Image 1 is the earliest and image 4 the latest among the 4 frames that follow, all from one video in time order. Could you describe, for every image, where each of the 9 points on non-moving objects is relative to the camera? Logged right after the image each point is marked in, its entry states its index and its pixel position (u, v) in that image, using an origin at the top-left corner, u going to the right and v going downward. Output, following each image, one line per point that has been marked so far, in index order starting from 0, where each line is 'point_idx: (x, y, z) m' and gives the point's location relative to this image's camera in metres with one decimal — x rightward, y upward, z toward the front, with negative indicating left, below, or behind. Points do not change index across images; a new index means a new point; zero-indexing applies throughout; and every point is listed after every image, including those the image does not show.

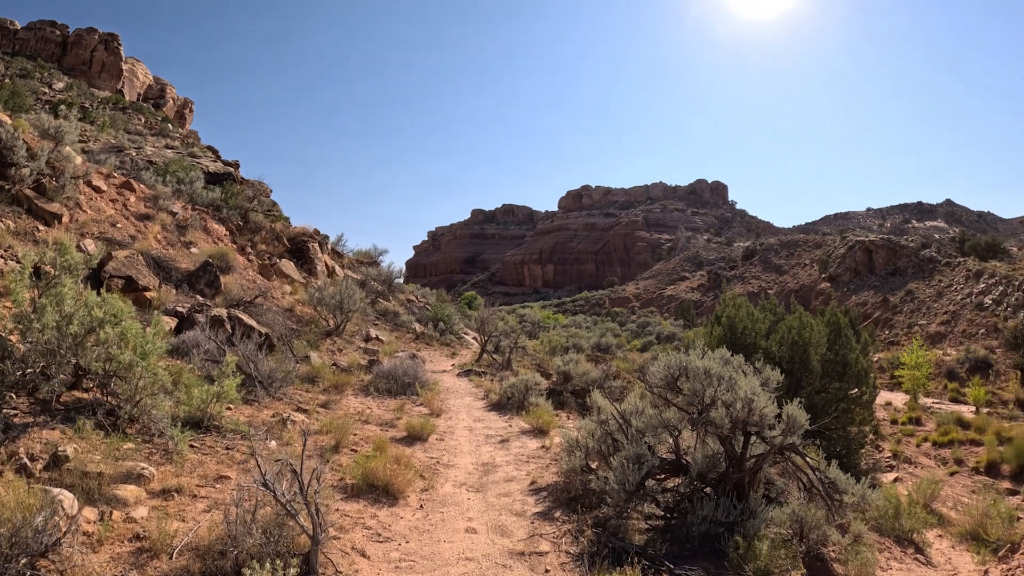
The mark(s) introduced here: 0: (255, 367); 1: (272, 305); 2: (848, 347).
0: (-3.8, -1.2, +7.3) m
1: (-6.0, -0.4, +12.2) m
2: (+7.9, -1.4, +11.7) m
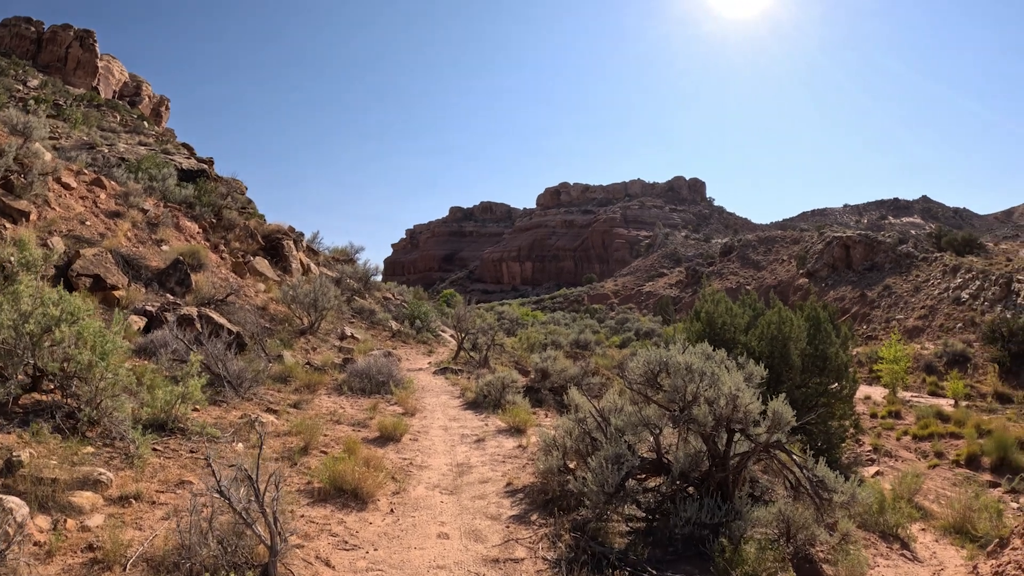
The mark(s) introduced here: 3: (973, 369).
0: (-4.1, -1.1, +7.0) m
1: (-6.5, -0.4, +11.9) m
2: (+7.5, -1.3, +11.7) m
3: (+18.6, -3.3, +19.8) m
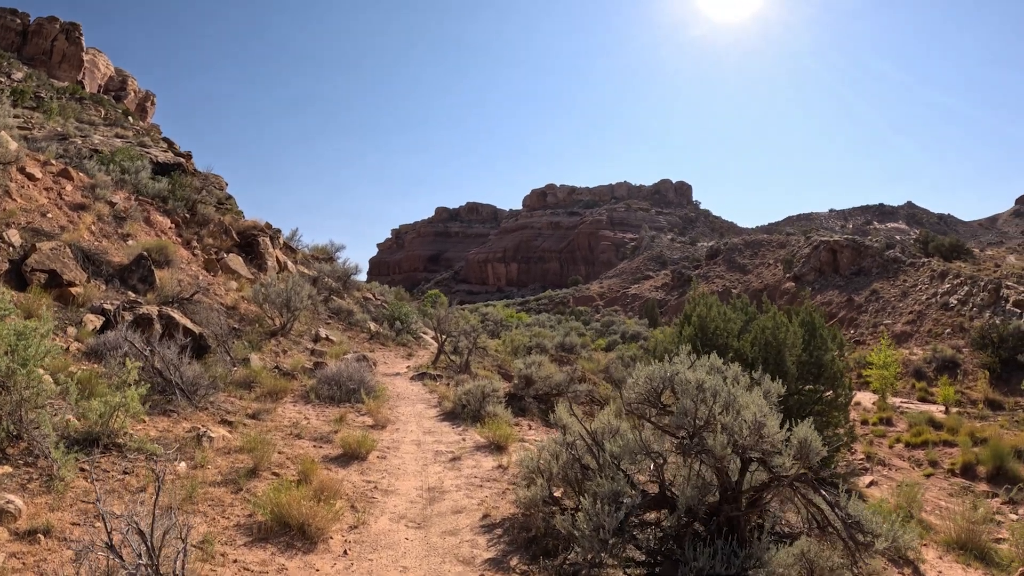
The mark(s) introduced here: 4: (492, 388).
0: (-4.3, -1.1, +6.3) m
1: (-6.8, -0.3, +11.1) m
2: (+7.2, -1.4, +11.2) m
3: (+18.1, -3.5, +19.5) m
4: (-0.3, -1.5, +7.6) m
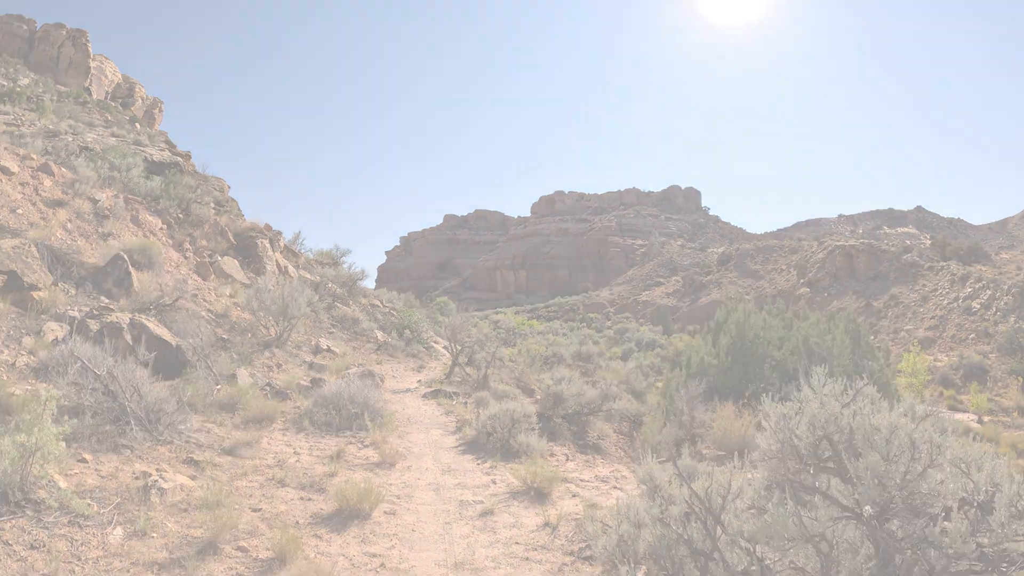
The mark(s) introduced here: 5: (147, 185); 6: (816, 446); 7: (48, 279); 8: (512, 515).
0: (-3.9, -1.1, +5.1) m
1: (-6.3, -0.5, +10.0) m
2: (+7.6, -1.4, +9.9) m
3: (+18.7, -3.6, +18.1) m
4: (+0.1, -1.6, +6.4) m
5: (-10.6, +3.0, +14.2) m
6: (+1.4, -0.7, +2.3) m
7: (-7.9, +0.1, +8.3) m
8: (0.0, -1.9, +4.0) m
